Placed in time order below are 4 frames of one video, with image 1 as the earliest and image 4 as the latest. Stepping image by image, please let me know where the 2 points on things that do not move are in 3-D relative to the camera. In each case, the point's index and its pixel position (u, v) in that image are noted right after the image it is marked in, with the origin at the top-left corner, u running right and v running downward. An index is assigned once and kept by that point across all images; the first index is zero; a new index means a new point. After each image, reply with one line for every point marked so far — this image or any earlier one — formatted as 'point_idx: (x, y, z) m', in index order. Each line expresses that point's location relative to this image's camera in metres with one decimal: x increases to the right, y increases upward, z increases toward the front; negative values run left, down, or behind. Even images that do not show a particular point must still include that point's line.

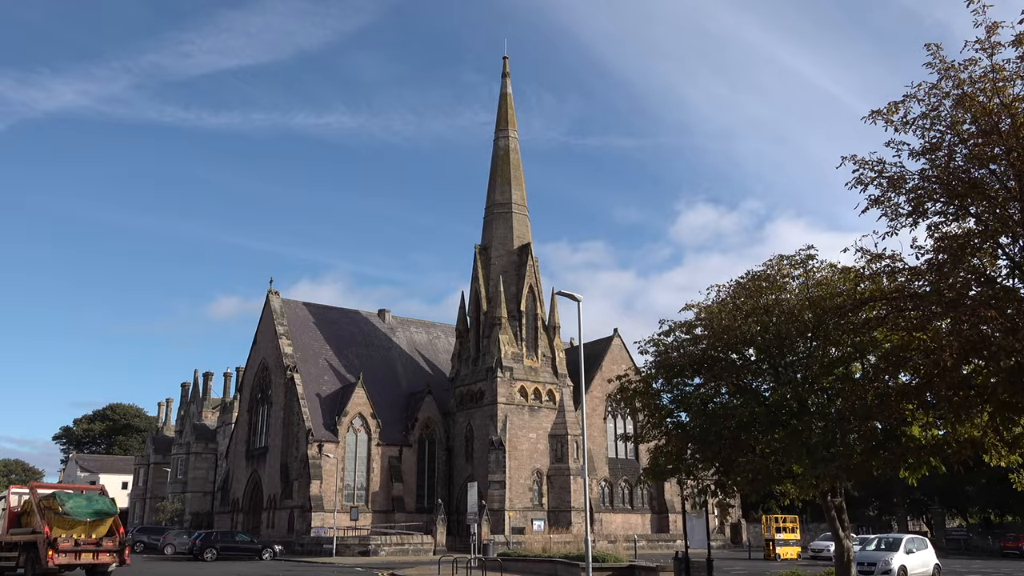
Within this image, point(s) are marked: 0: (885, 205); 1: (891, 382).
0: (+5.9, +1.3, +13.3) m
1: (+6.0, -1.5, +13.2) m
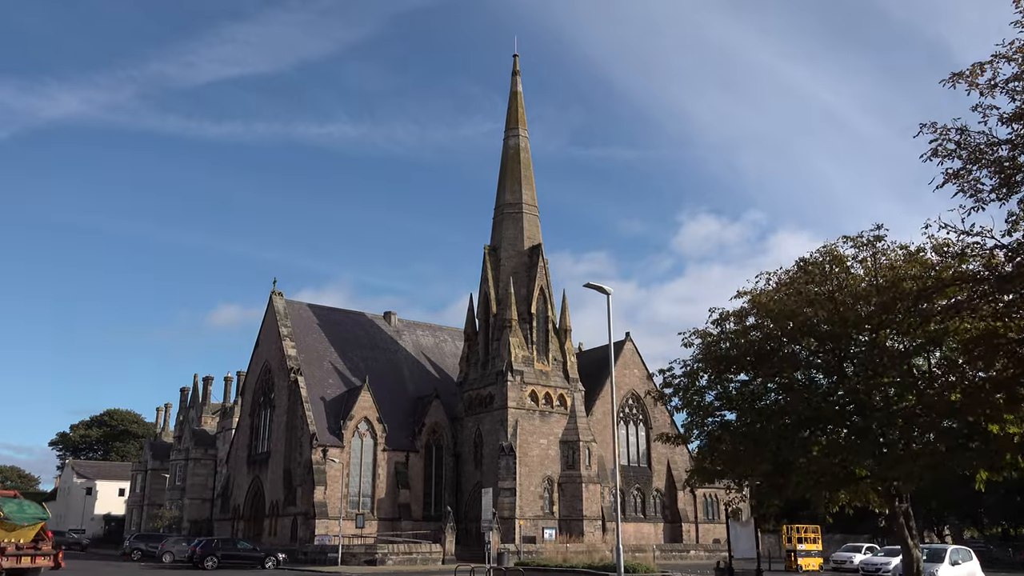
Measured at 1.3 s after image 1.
0: (+6.5, +1.6, +12.1) m
1: (+6.6, -1.3, +12.0) m
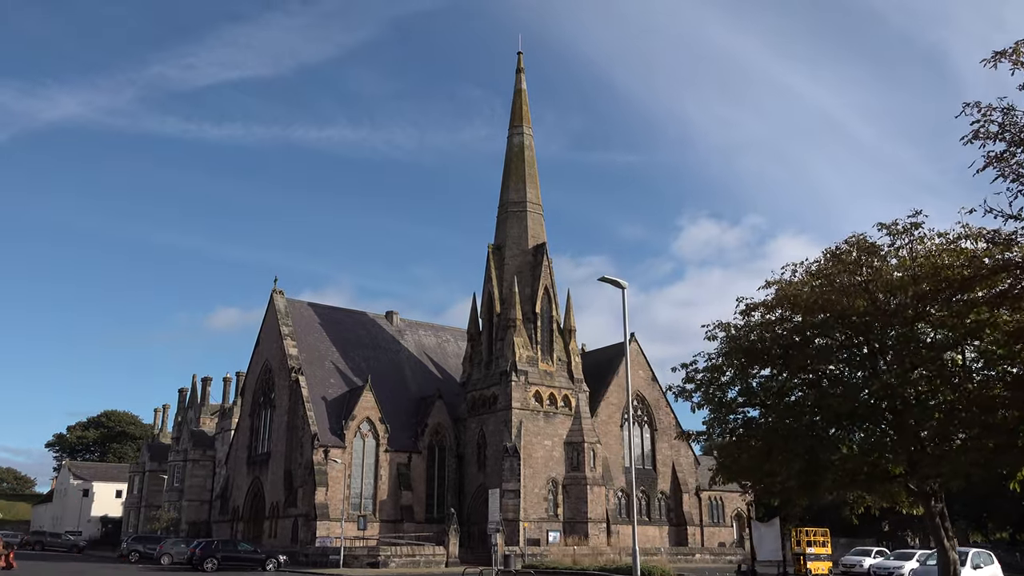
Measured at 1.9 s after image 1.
0: (+6.8, +1.7, +11.6) m
1: (+6.9, -1.1, +11.4) m
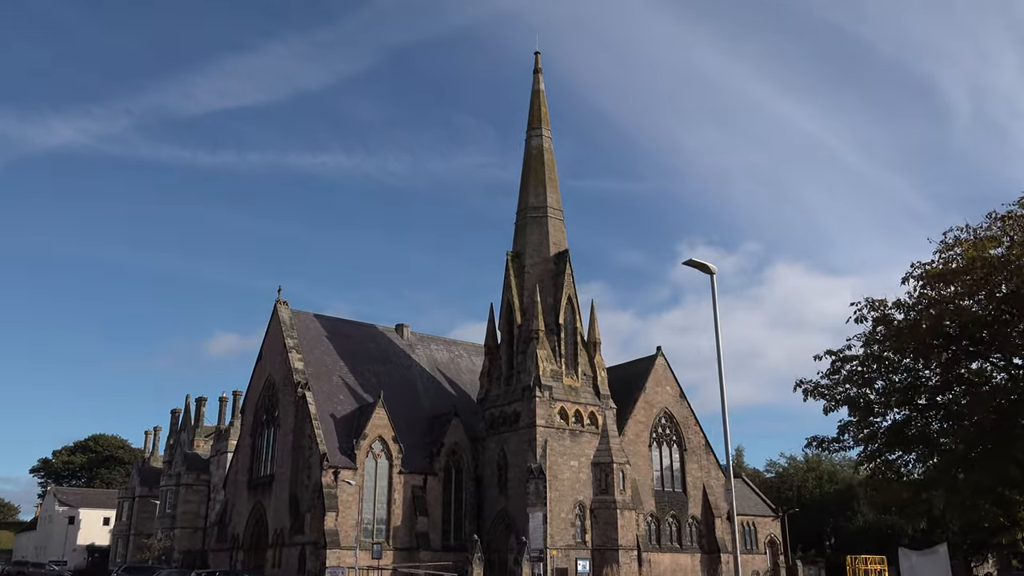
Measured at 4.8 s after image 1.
0: (+8.2, +2.2, +8.9) m
1: (+8.3, -0.6, +8.7) m
